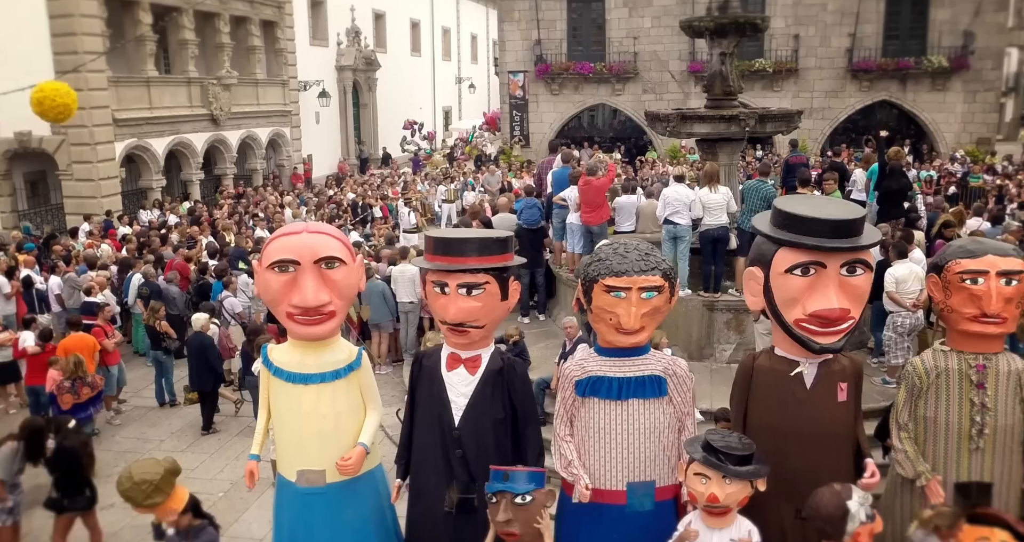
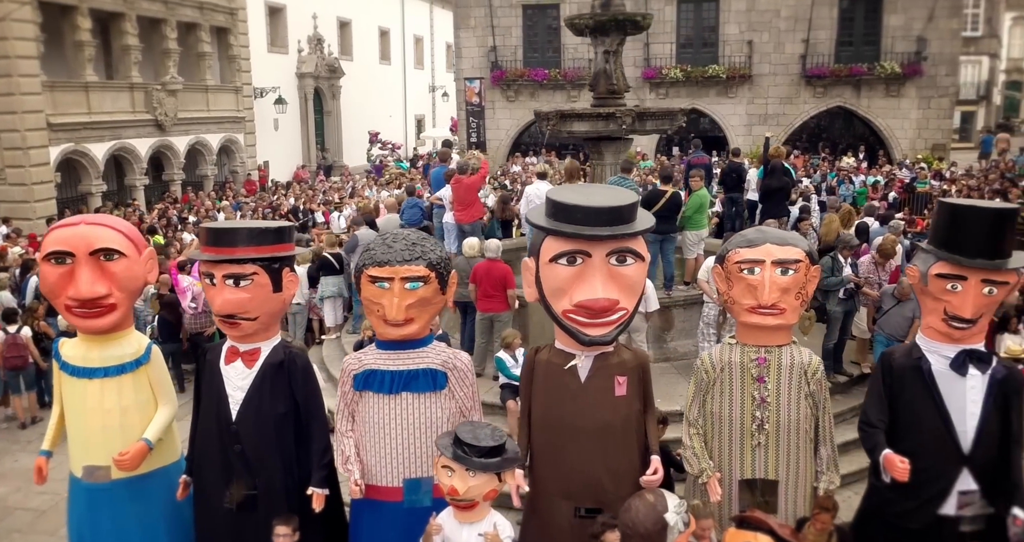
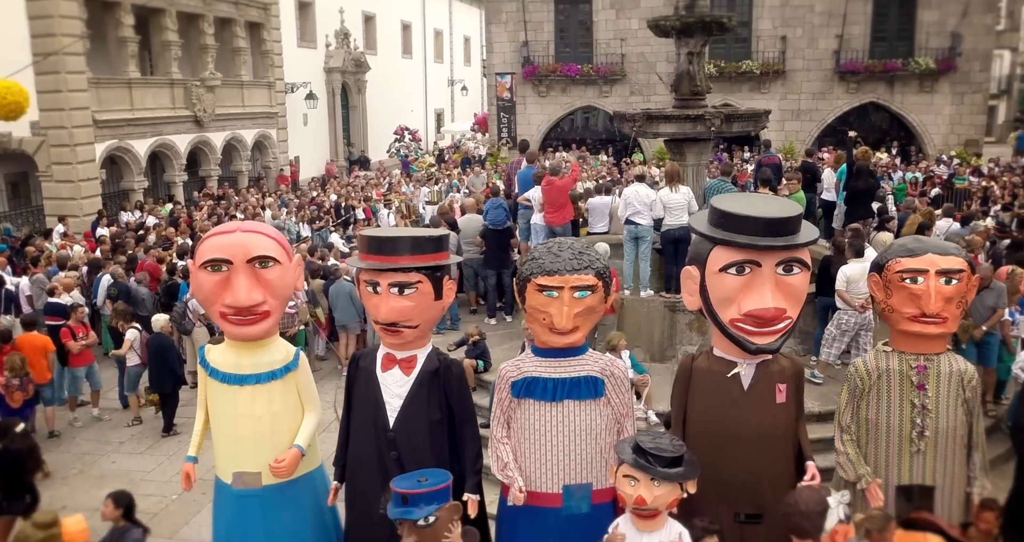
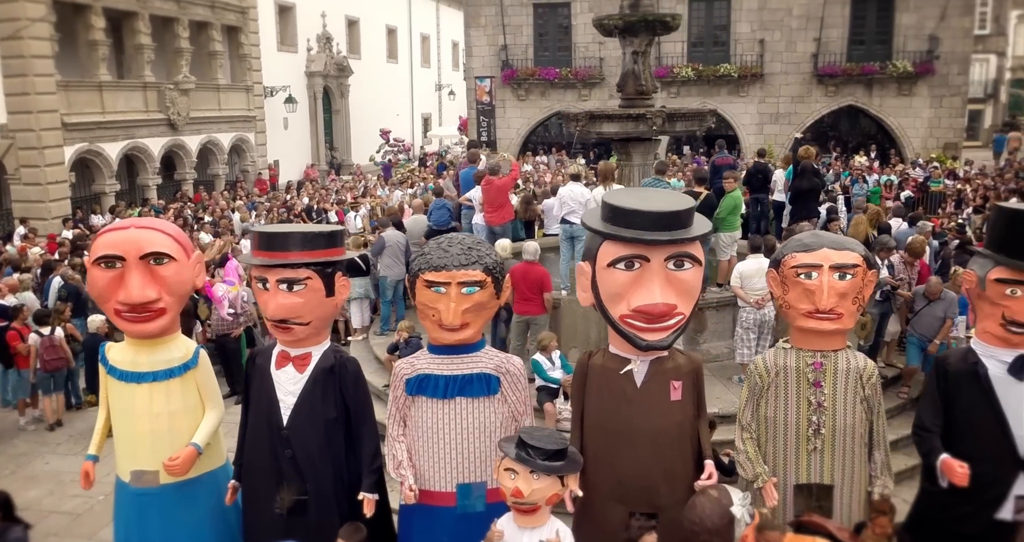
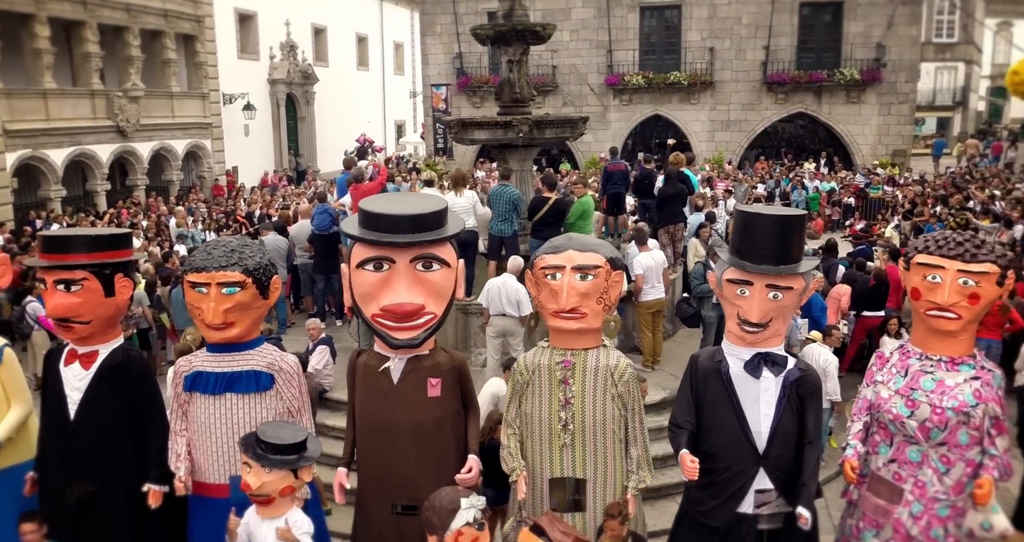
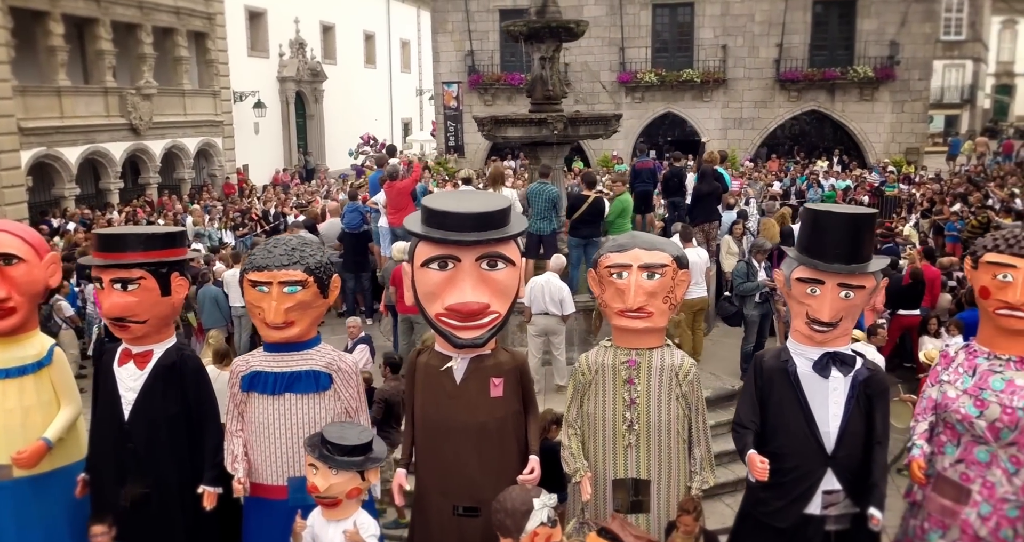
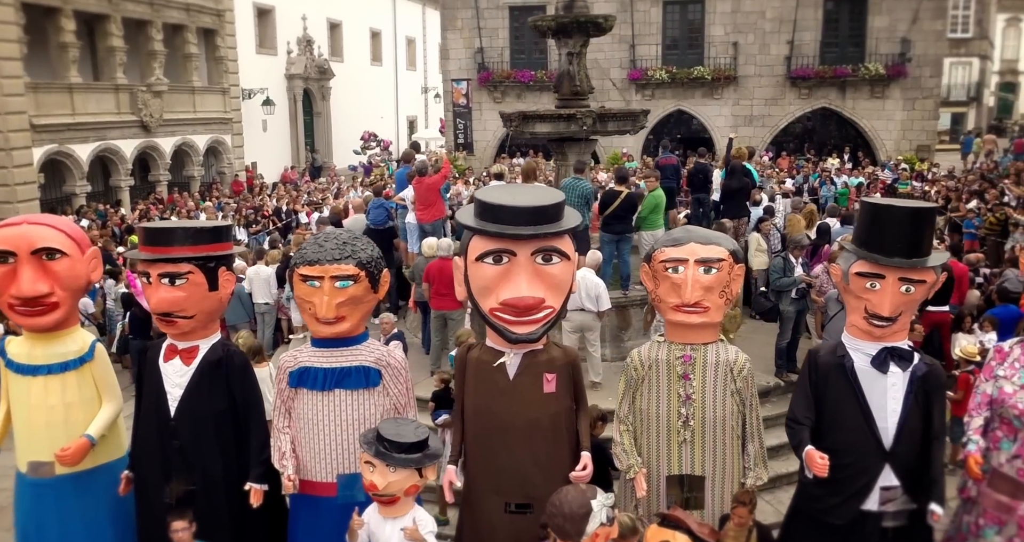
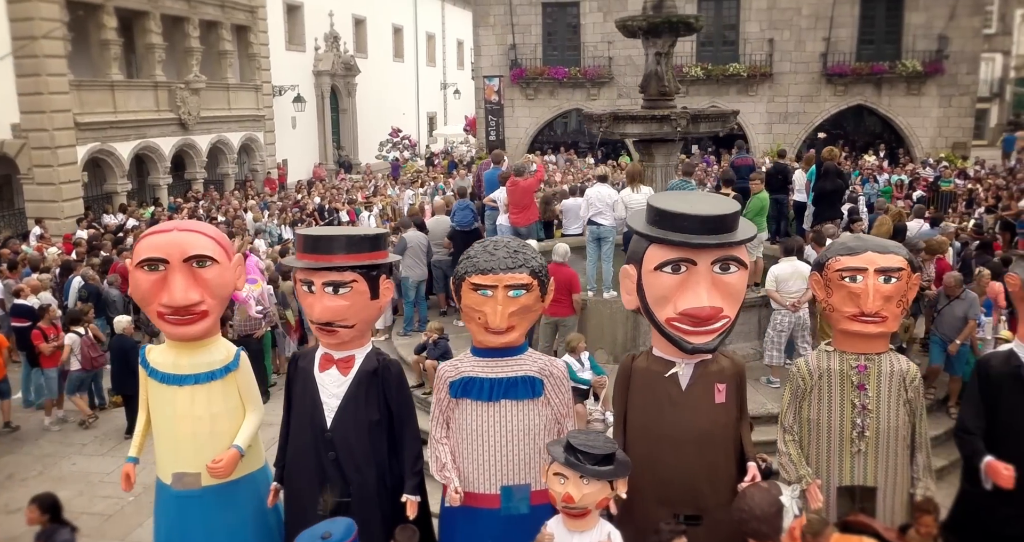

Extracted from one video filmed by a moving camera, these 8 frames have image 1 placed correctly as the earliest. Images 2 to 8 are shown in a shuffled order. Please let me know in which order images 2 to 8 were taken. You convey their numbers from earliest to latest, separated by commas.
3, 8, 4, 2, 7, 6, 5
